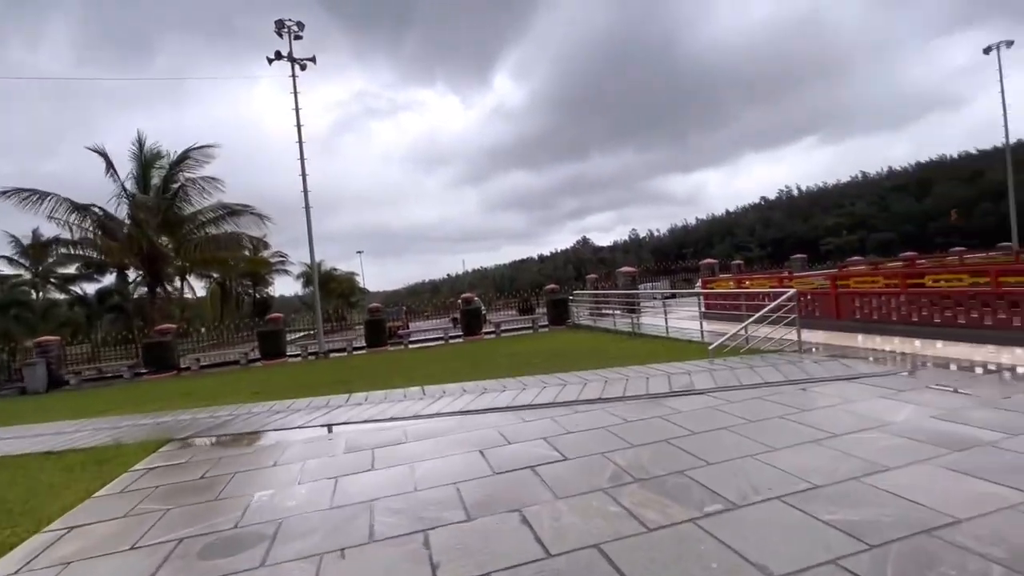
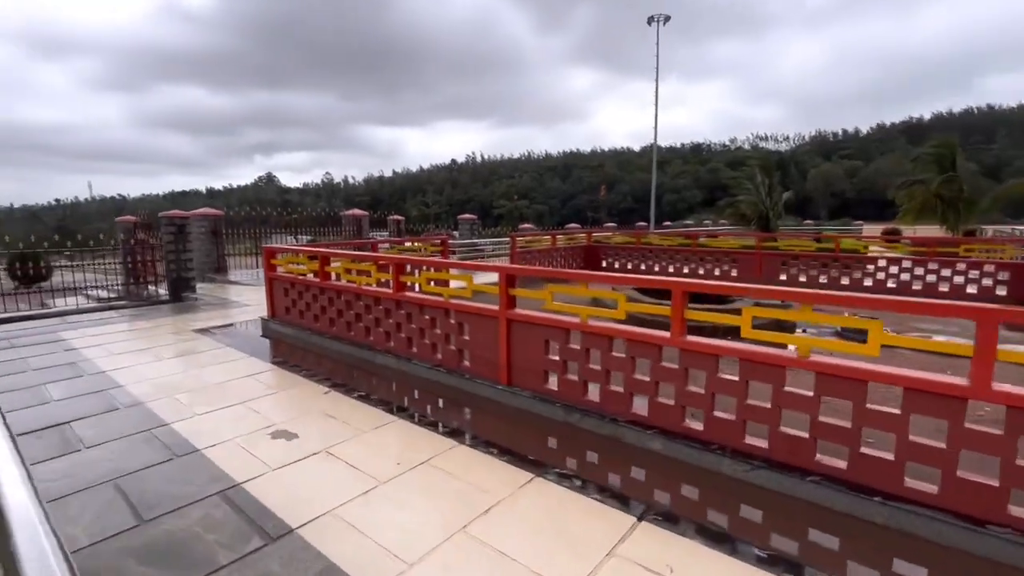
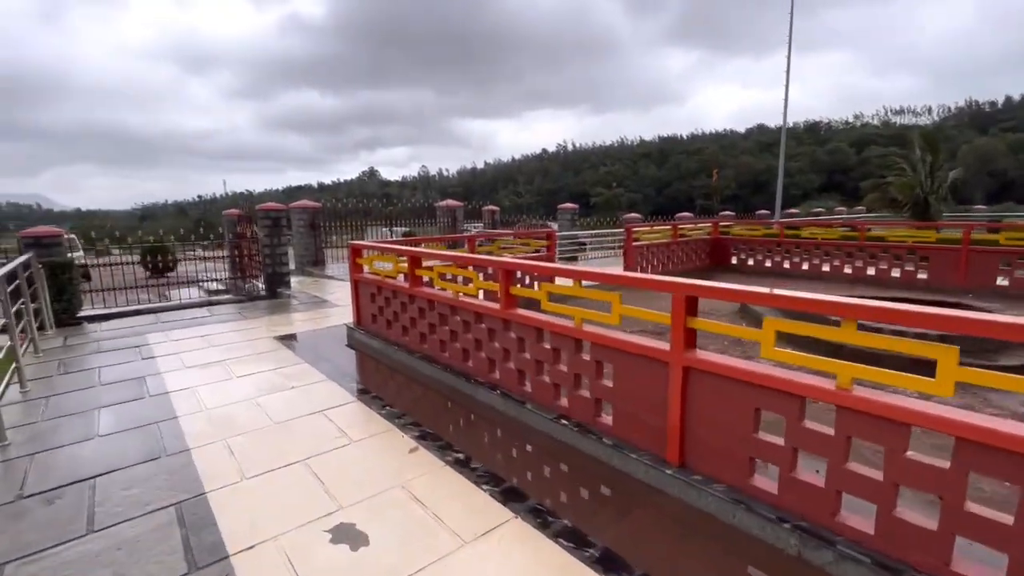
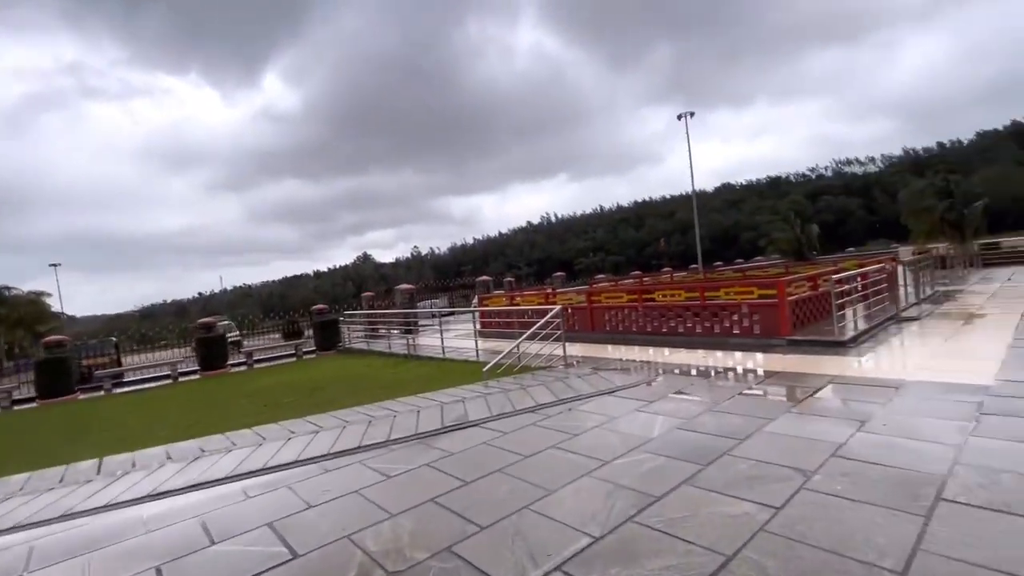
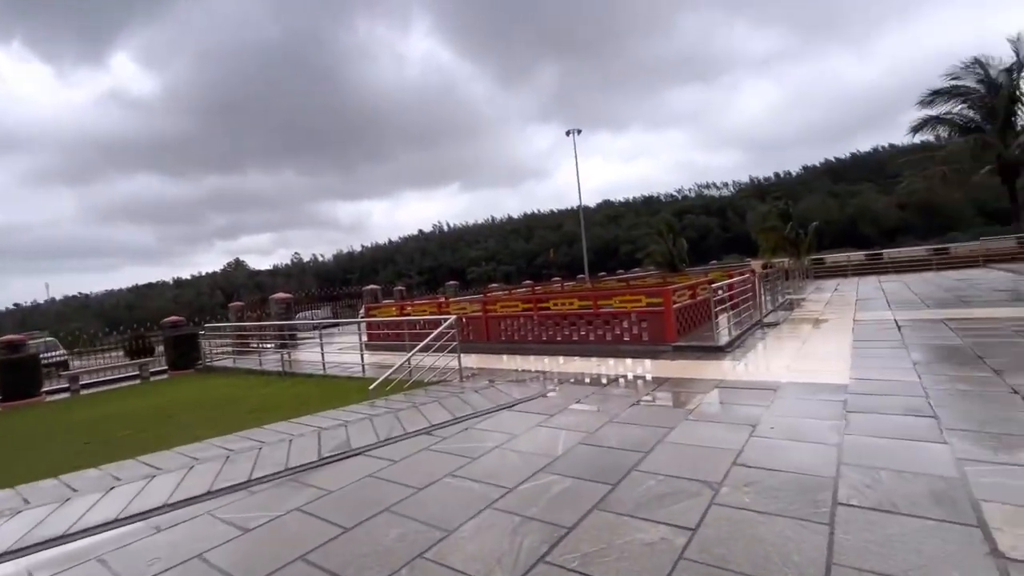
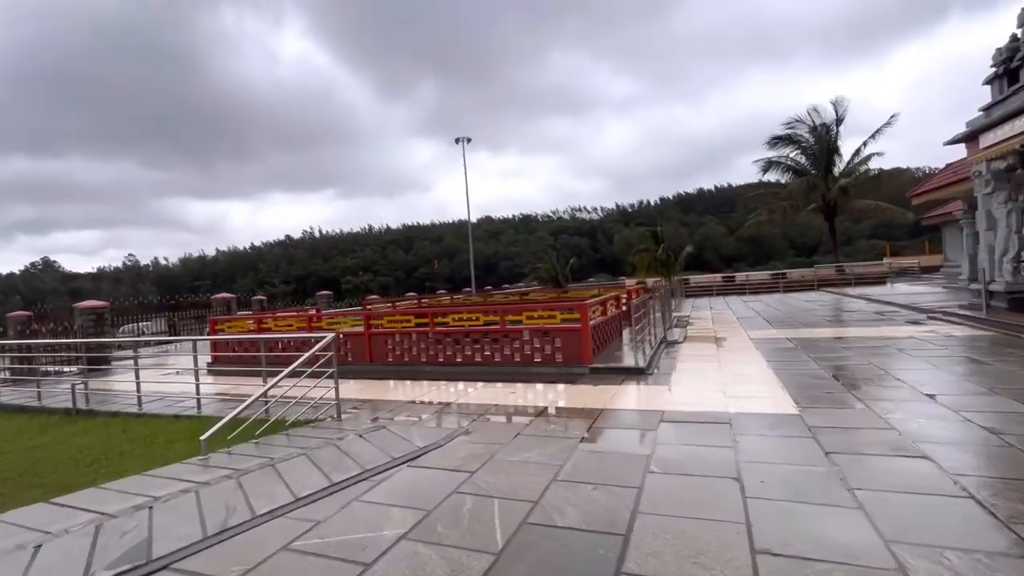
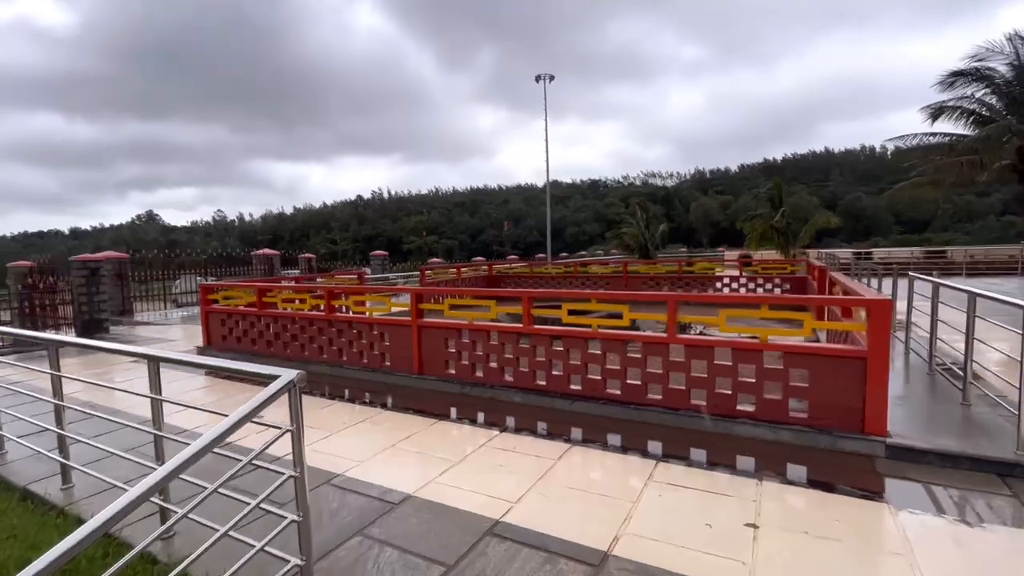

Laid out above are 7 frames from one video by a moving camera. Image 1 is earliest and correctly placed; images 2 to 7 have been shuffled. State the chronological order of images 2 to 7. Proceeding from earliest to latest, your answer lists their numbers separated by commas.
4, 5, 6, 7, 2, 3
